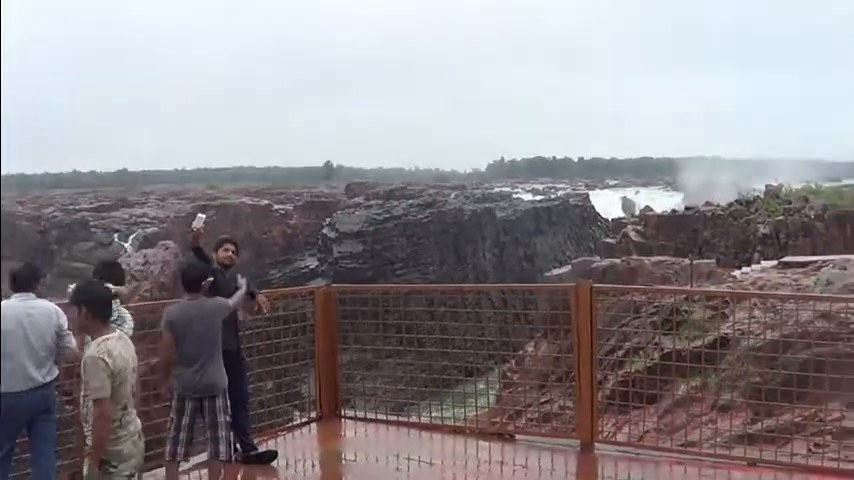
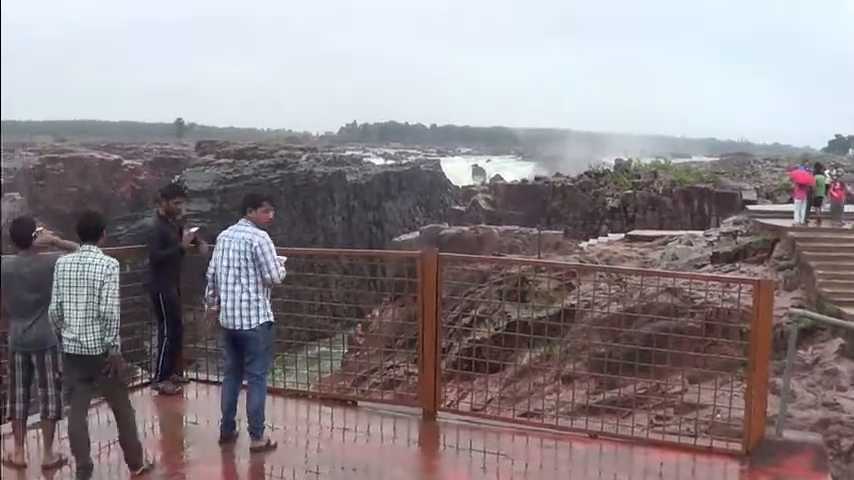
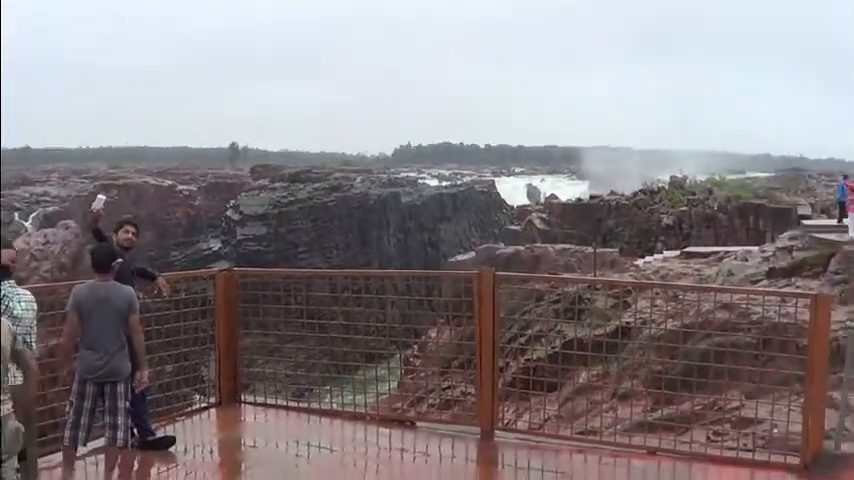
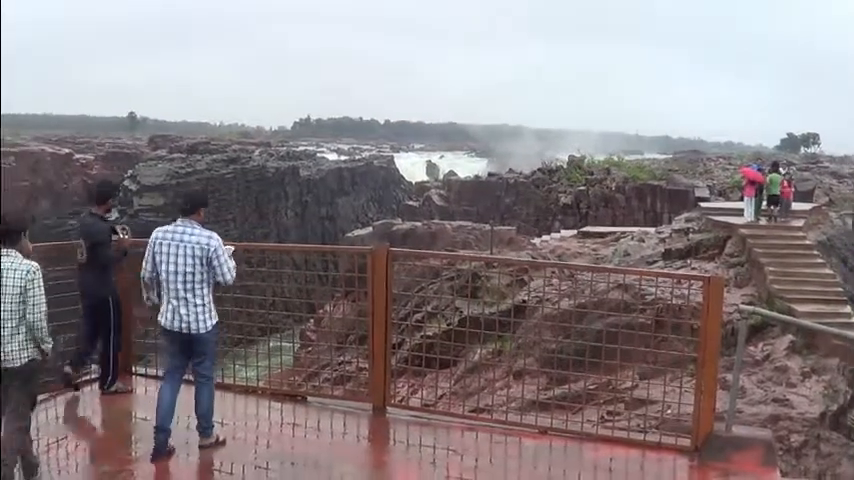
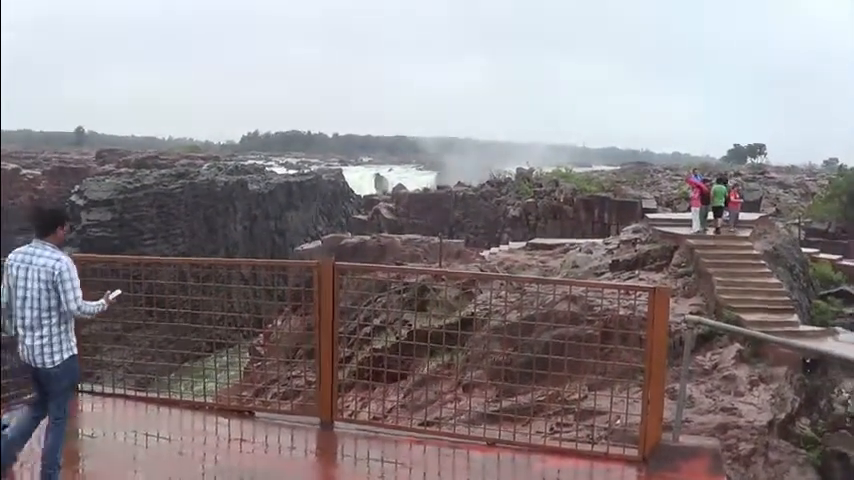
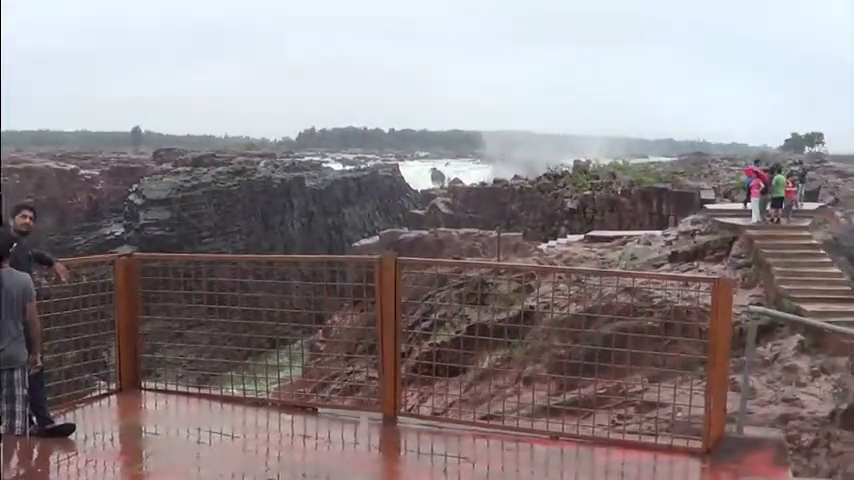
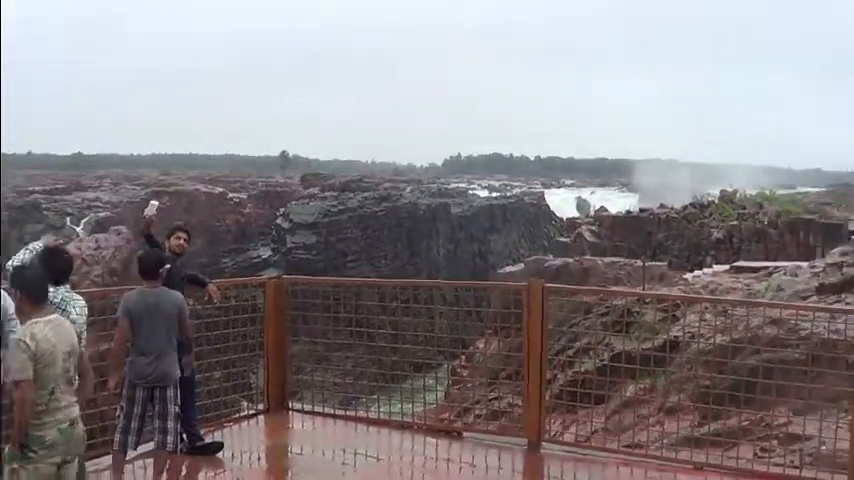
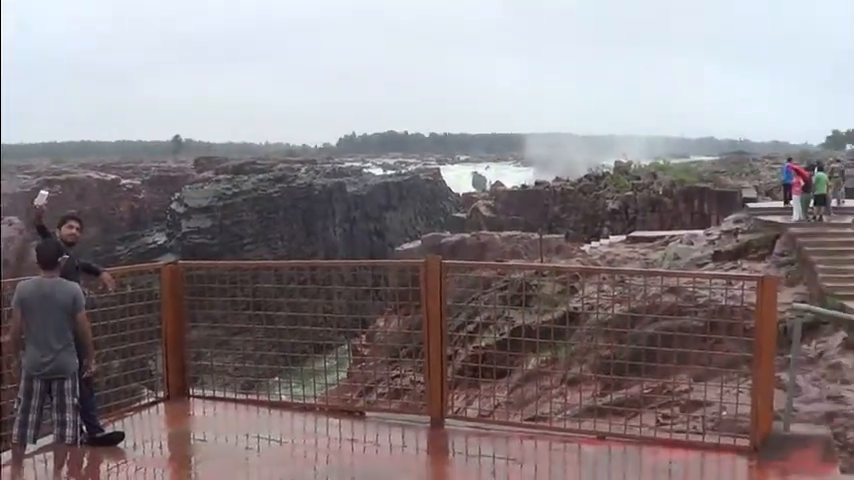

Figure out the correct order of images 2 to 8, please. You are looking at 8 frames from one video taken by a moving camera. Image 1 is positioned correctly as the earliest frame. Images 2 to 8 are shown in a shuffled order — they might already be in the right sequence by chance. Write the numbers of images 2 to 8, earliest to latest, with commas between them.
7, 3, 8, 6, 5, 4, 2
